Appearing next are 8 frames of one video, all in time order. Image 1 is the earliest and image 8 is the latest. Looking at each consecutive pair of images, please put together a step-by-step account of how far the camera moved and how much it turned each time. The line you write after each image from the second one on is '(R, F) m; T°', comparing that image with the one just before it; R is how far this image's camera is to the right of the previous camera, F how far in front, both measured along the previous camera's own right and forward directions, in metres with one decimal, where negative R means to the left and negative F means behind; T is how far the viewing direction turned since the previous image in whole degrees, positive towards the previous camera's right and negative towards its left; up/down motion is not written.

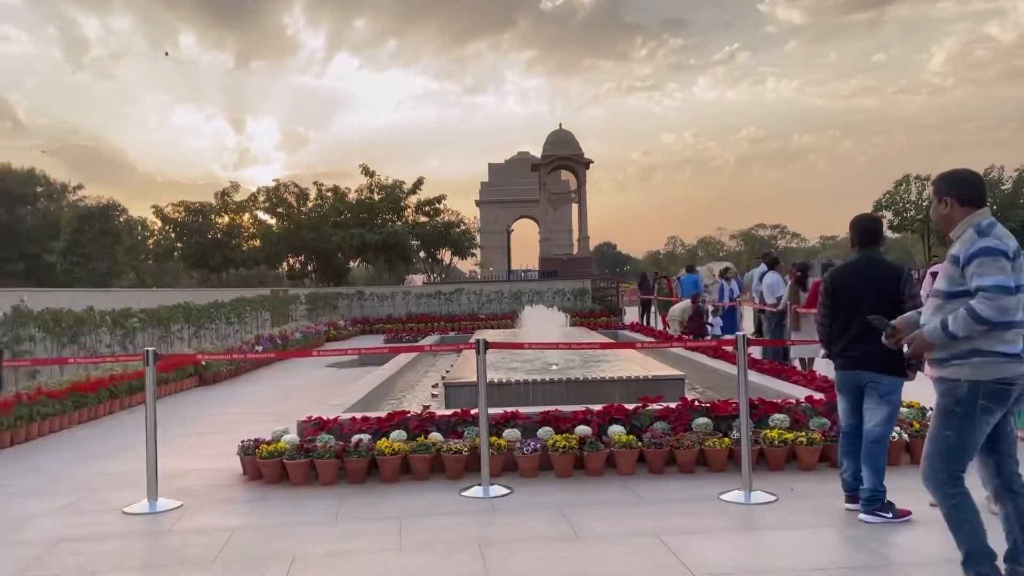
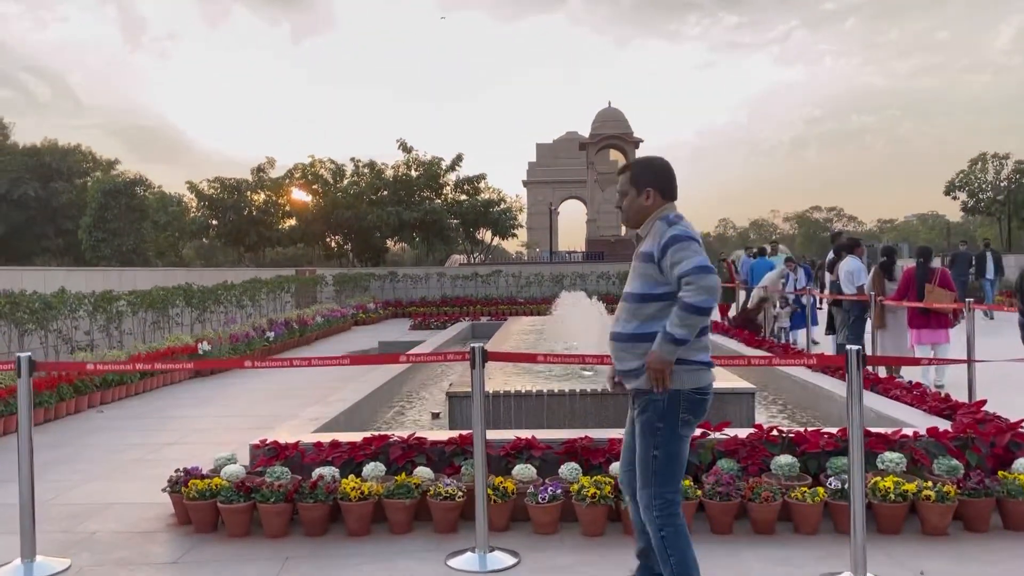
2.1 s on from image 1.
(+0.2, +1.6) m; -3°
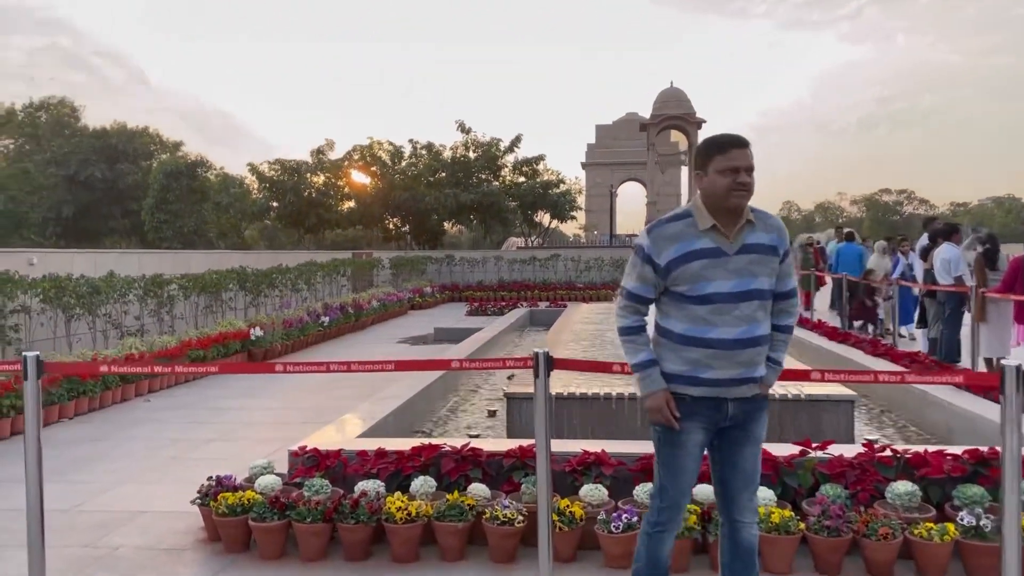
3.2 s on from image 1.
(-0.1, +0.6) m; -4°
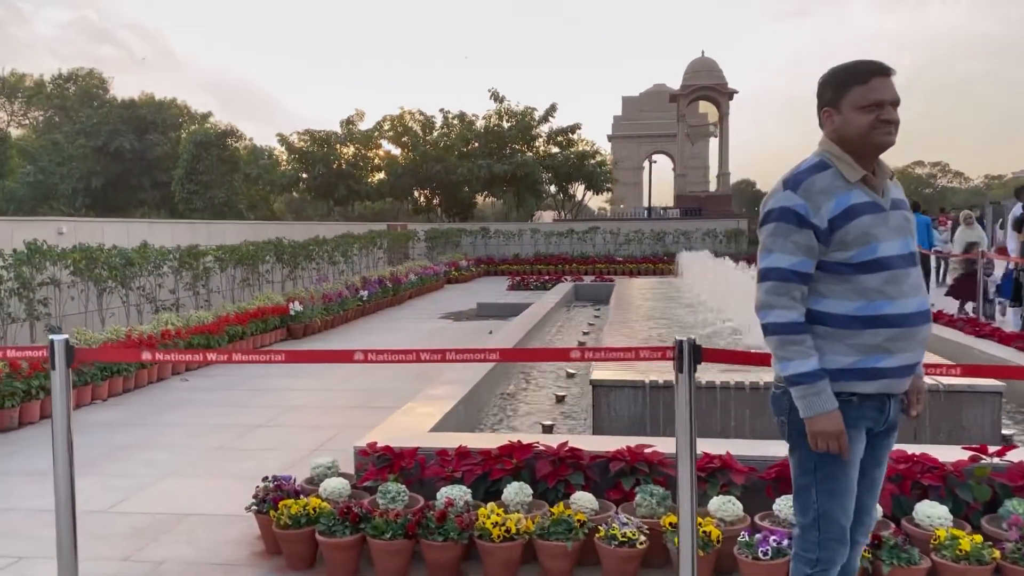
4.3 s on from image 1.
(-0.4, +0.6) m; -2°
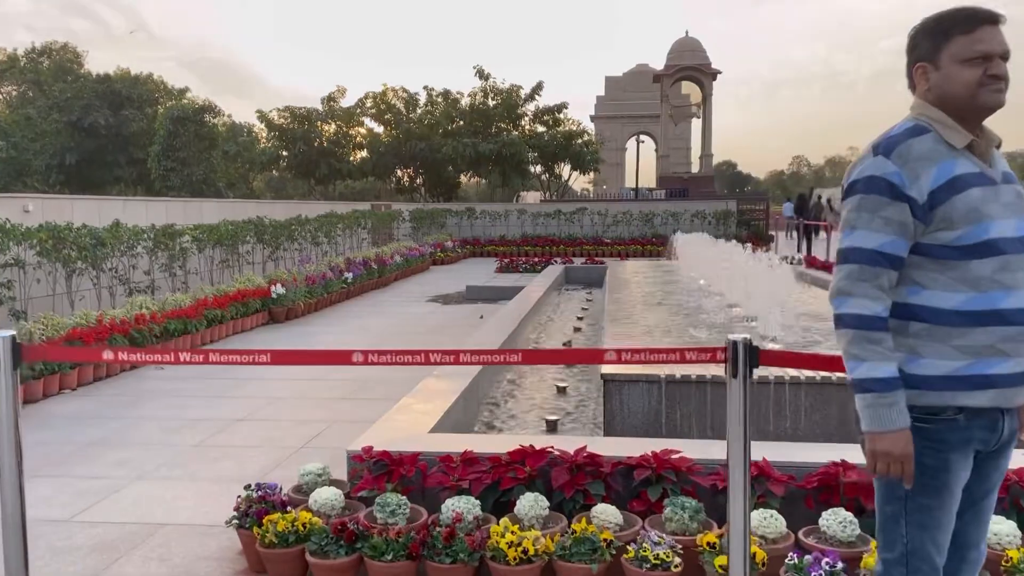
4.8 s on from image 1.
(-0.1, +0.4) m; +1°
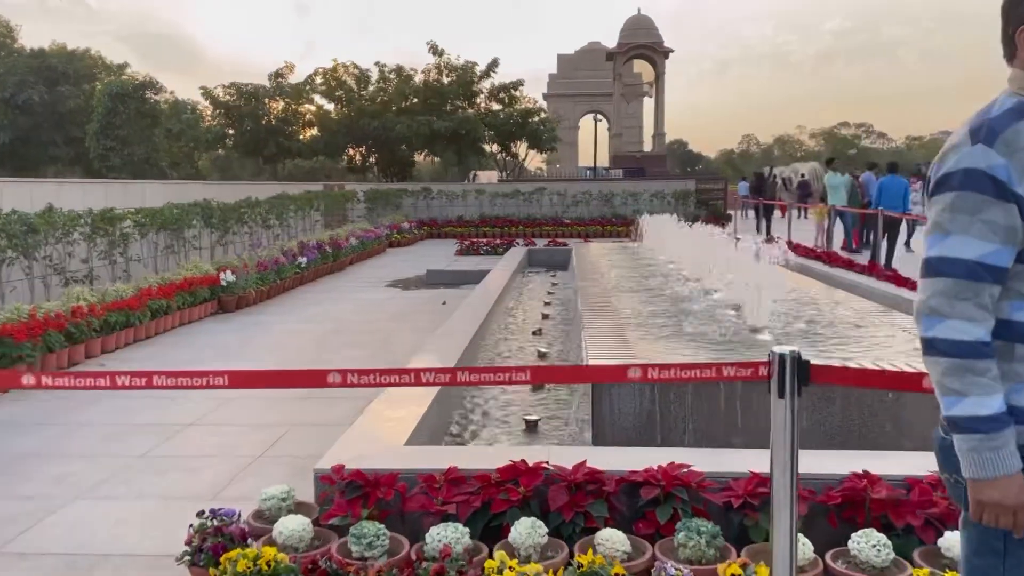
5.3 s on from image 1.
(-0.1, +0.4) m; +3°
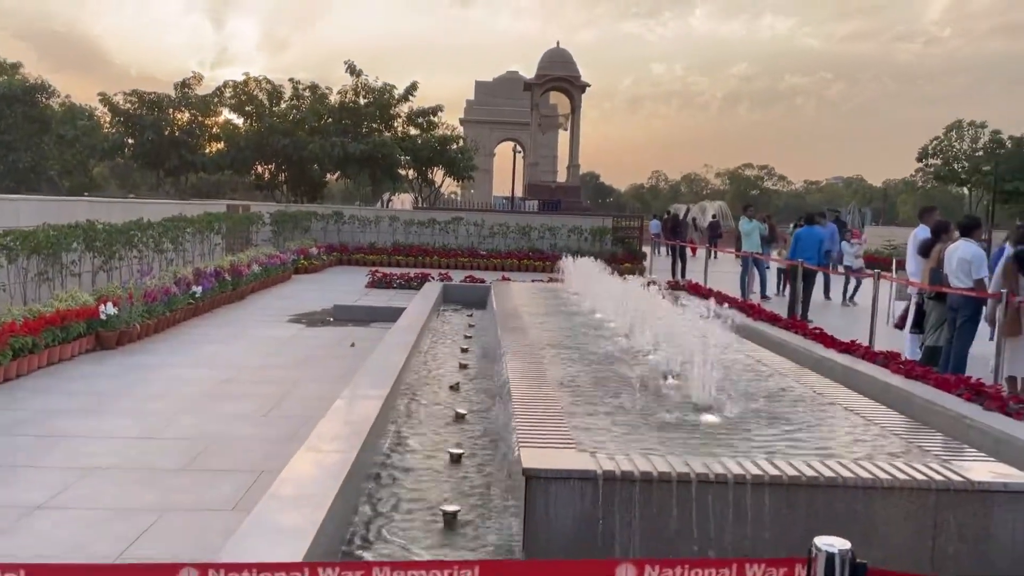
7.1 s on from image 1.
(-0.1, +0.6) m; +6°
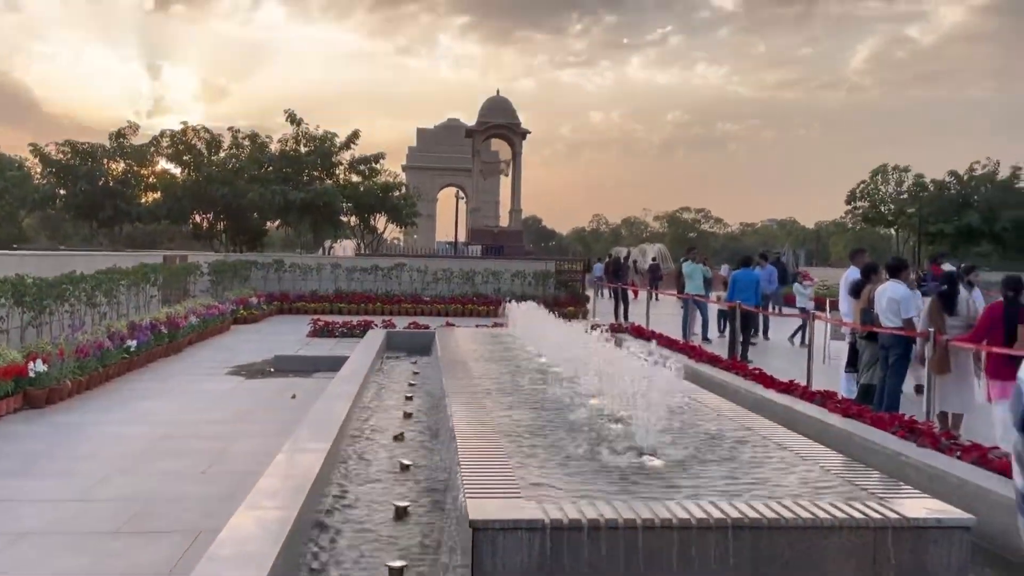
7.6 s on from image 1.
(0.0, 0.0) m; +4°
